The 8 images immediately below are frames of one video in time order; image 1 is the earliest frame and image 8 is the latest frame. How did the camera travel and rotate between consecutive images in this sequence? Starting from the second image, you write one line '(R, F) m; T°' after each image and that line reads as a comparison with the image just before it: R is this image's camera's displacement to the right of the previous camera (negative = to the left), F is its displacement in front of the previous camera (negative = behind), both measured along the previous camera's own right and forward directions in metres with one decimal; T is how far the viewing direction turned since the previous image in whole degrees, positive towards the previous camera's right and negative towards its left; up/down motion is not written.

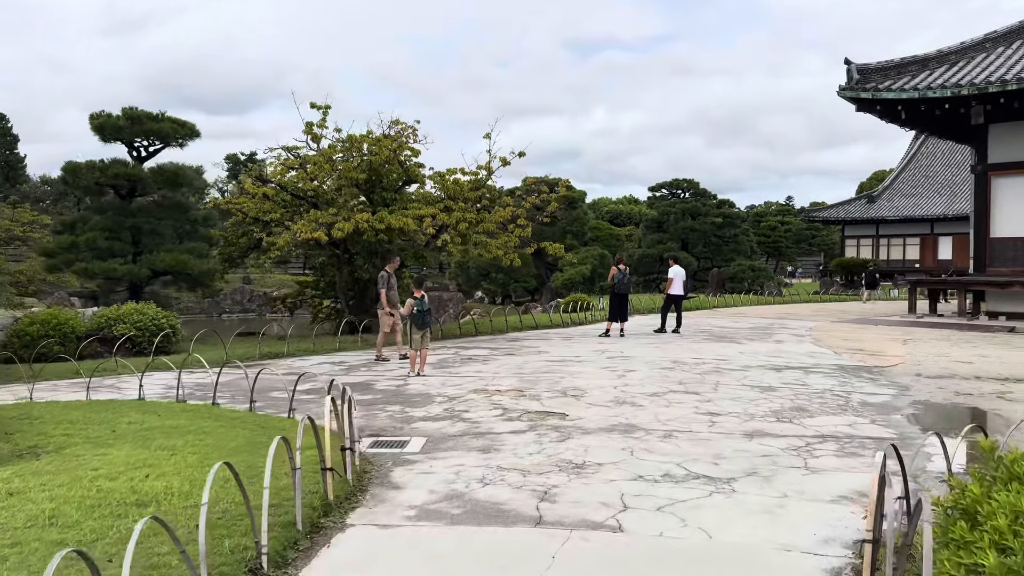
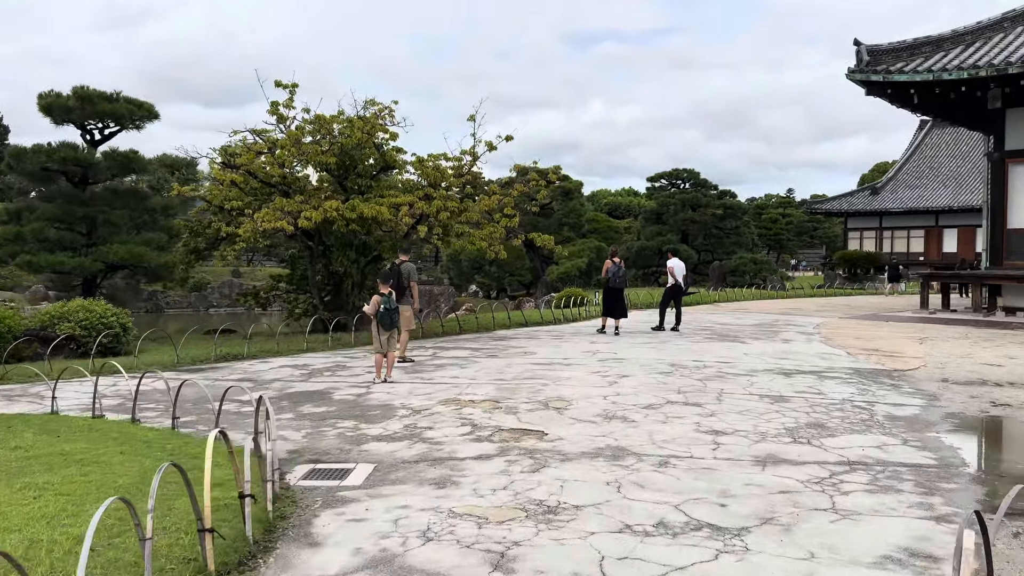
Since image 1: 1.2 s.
(+0.2, +1.0) m; 0°
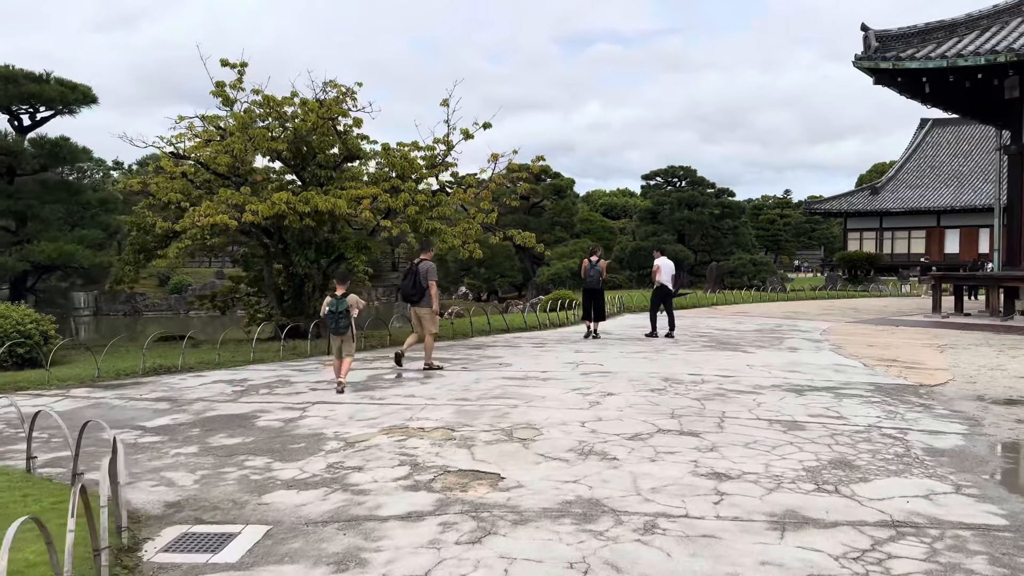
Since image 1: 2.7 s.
(+0.3, +1.3) m; 0°
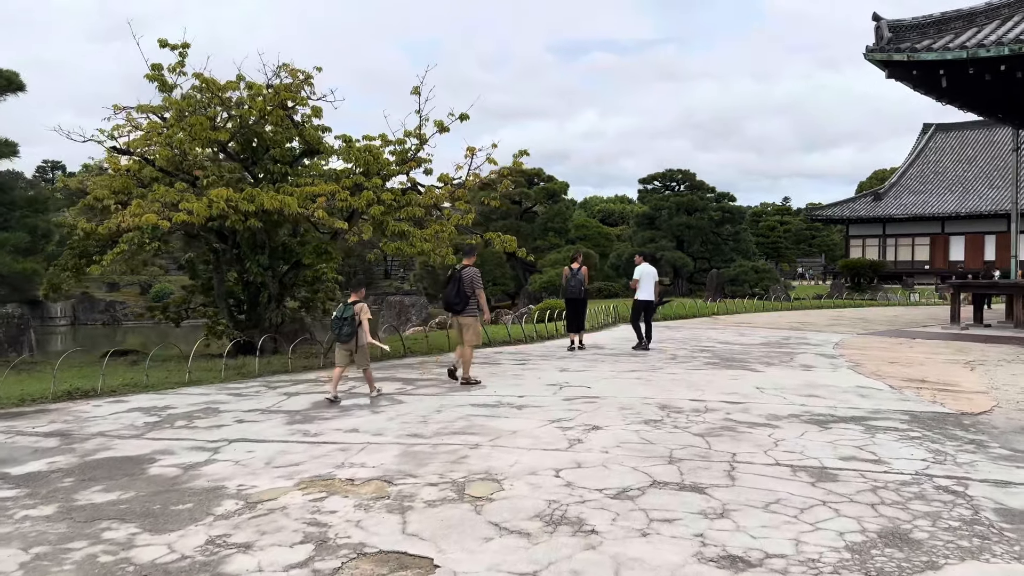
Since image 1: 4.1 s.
(+0.3, +1.3) m; 0°
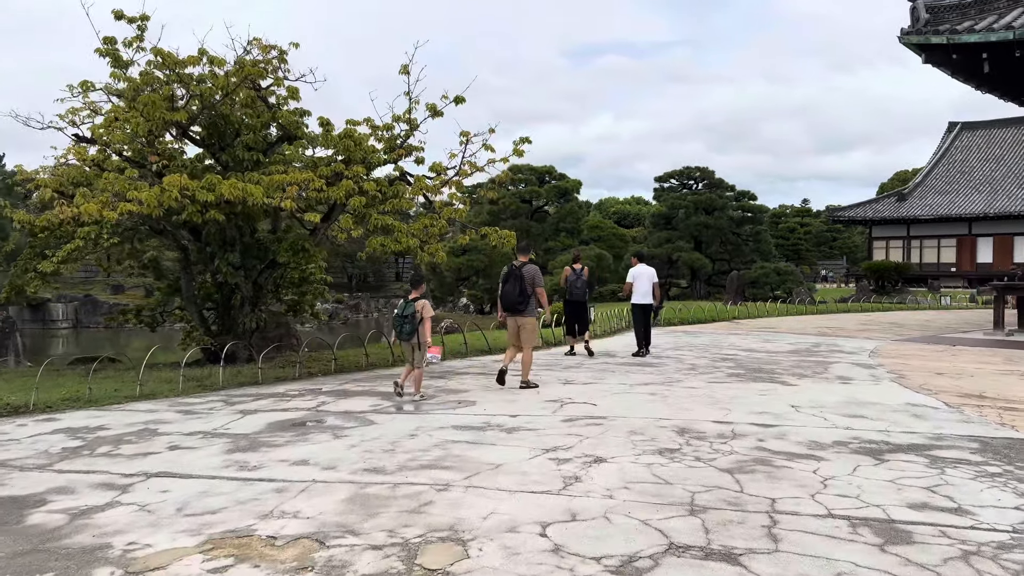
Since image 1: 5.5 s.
(+0.2, +1.1) m; -1°
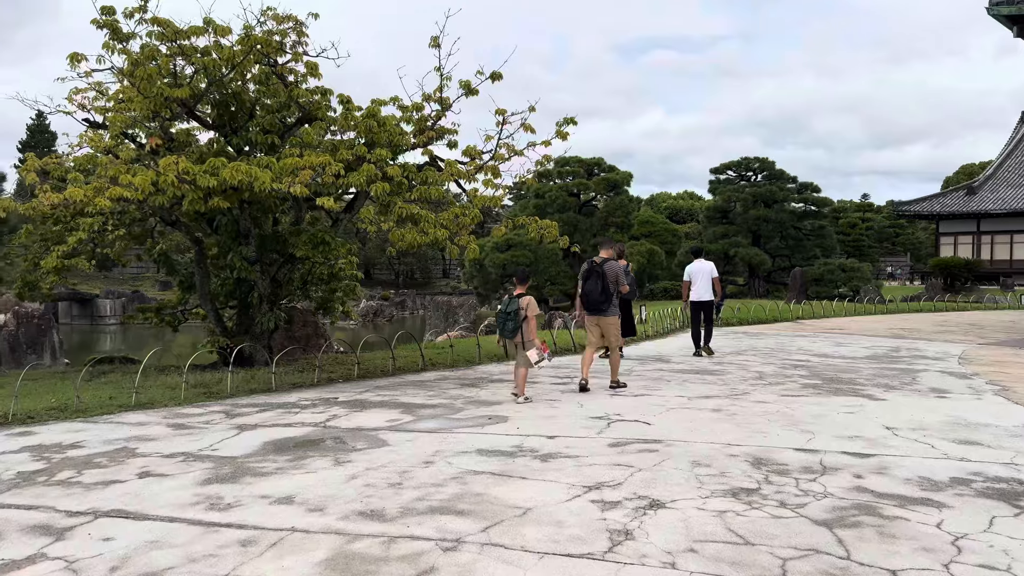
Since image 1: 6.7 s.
(+0.1, +1.0) m; -3°
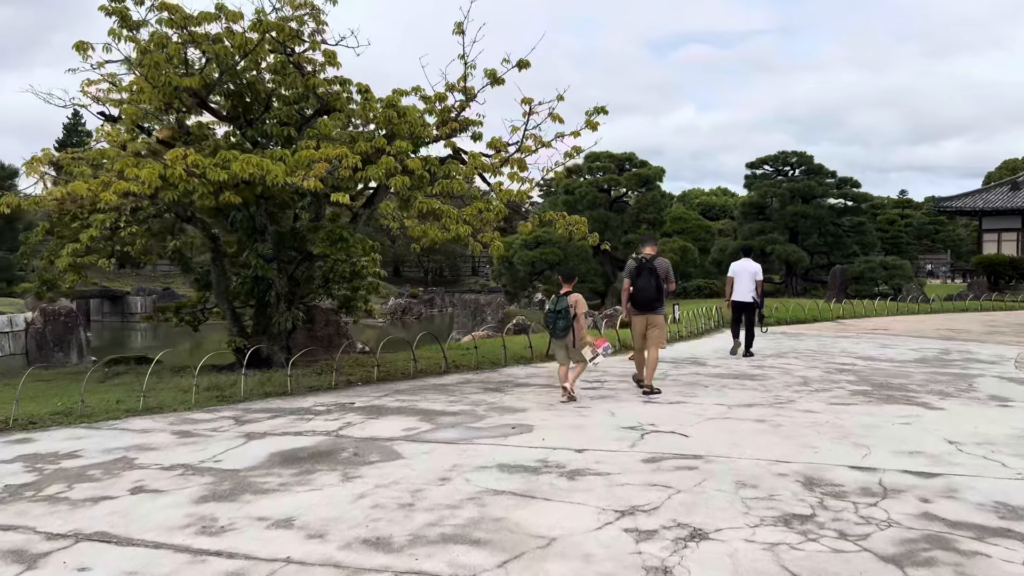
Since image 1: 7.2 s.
(0.0, +0.4) m; -2°
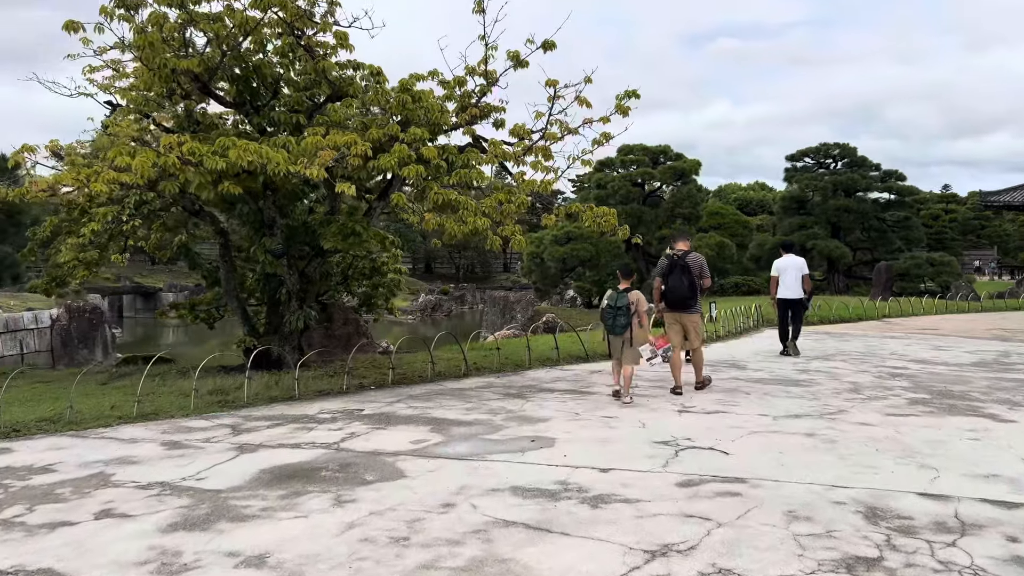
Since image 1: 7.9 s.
(+0.1, +0.6) m; -2°
